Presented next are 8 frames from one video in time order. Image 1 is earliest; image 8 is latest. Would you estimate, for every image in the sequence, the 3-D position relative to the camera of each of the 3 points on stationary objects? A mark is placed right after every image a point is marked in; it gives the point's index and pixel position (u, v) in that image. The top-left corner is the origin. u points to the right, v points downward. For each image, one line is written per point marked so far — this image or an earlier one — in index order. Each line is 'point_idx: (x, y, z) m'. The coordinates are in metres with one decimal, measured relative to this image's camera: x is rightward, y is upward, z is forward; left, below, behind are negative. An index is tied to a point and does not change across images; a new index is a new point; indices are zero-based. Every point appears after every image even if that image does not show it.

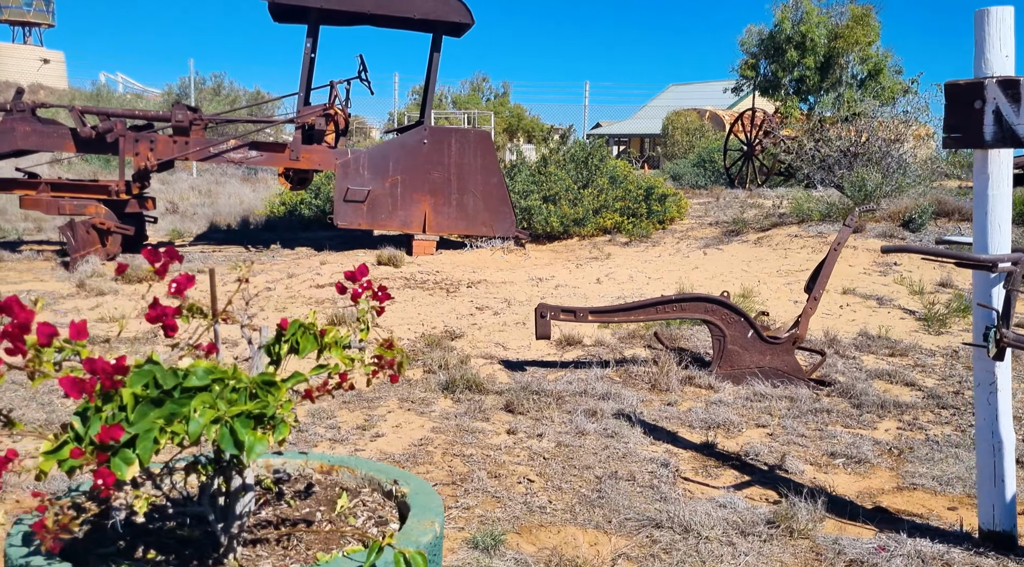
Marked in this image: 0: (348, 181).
0: (-1.9, +1.2, +10.4) m
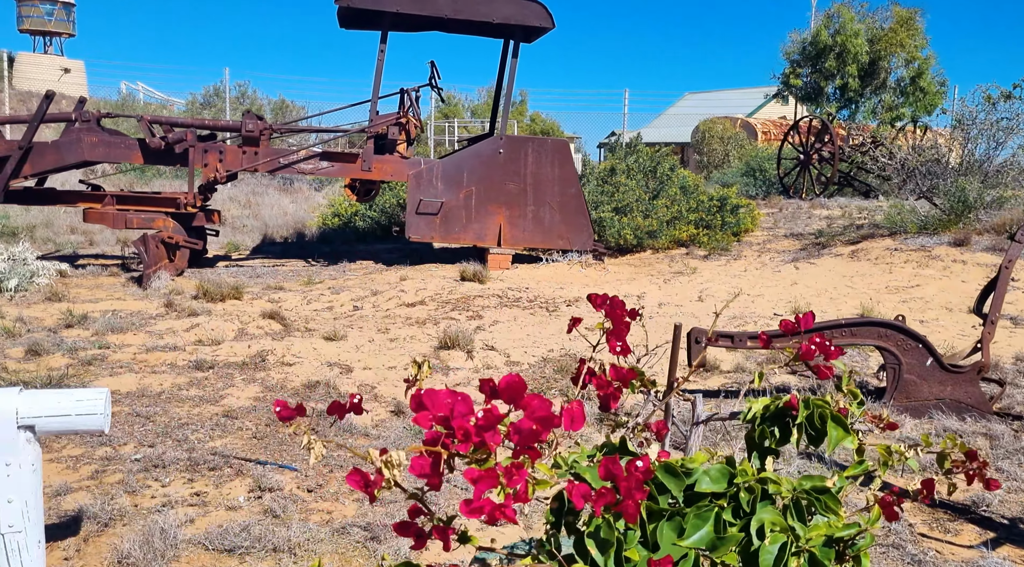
0: (-1.0, +1.0, +10.0) m
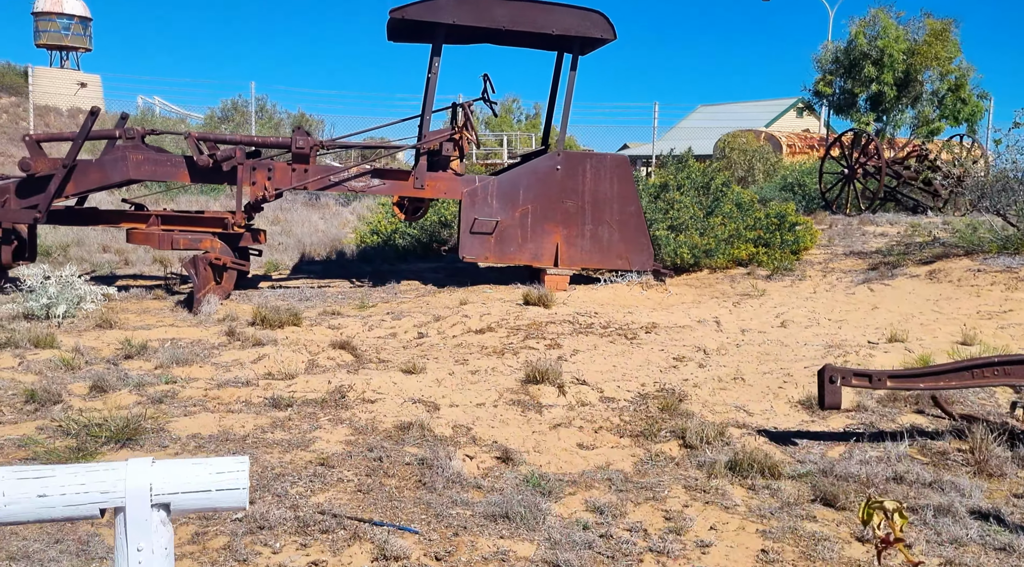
0: (-0.4, +0.8, +9.6) m
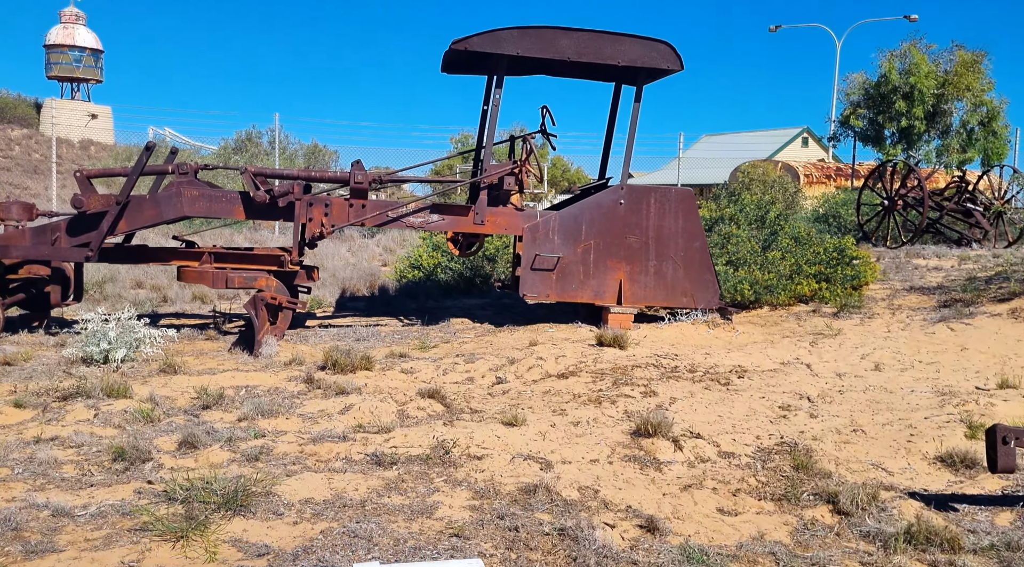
0: (+0.3, +0.4, +9.4) m
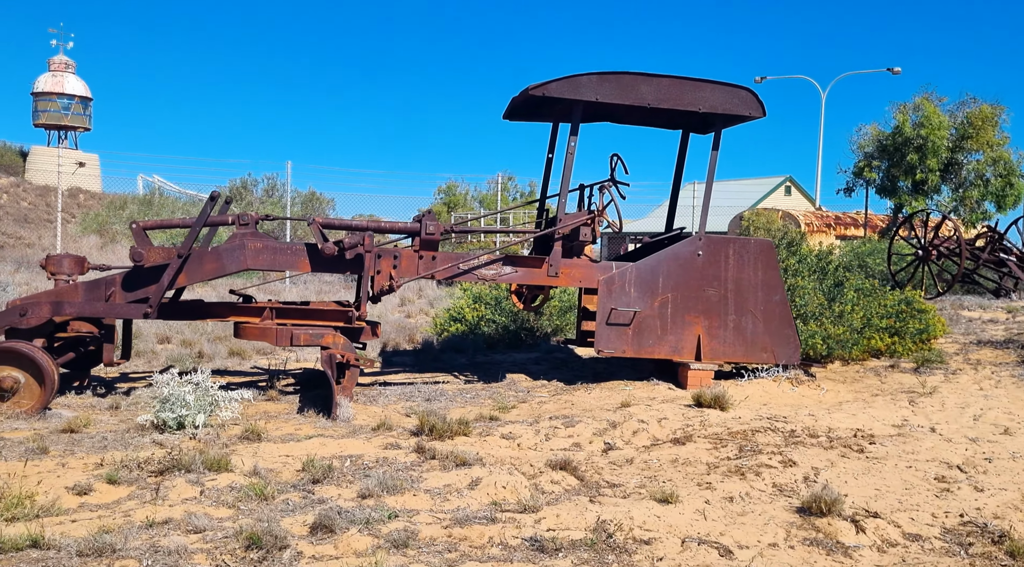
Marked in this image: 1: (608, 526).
0: (+1.0, -0.2, +8.9) m
1: (+0.5, -1.2, +4.3) m
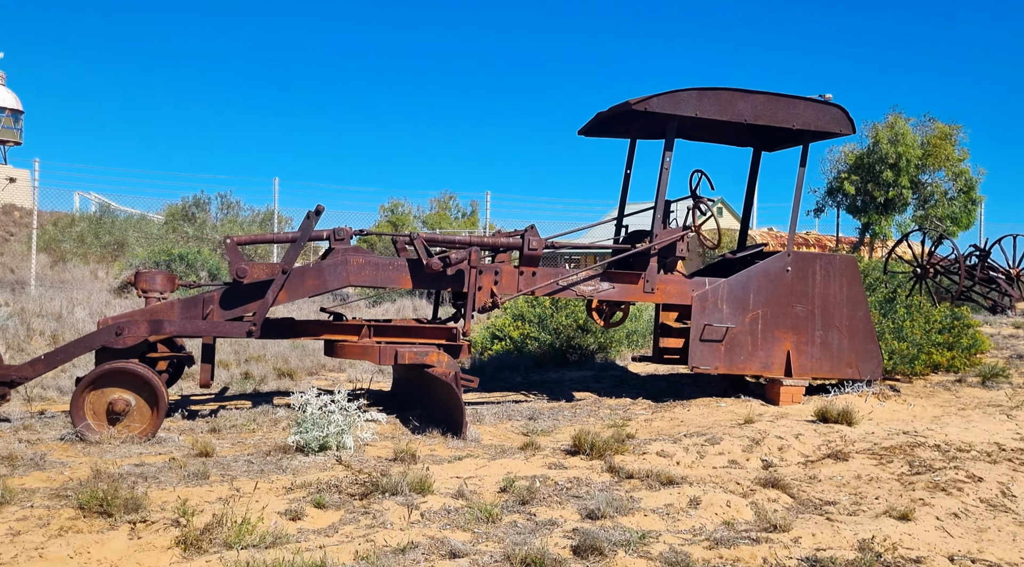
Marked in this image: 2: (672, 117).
0: (+2.0, -0.3, +8.9) m
1: (+1.7, -1.3, +4.3) m
2: (+1.6, +1.6, +8.7) m
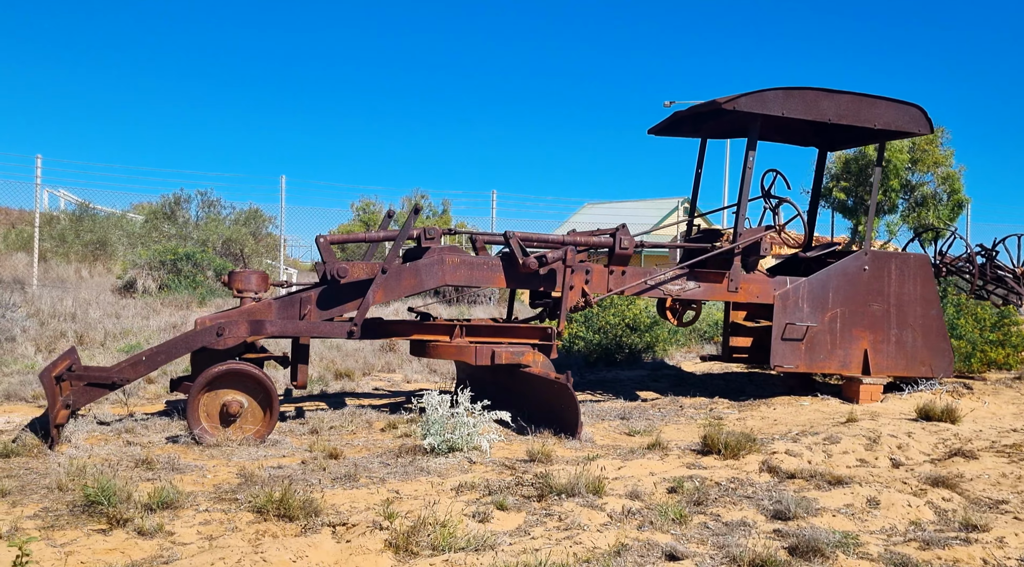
0: (+2.8, -0.3, +8.9) m
1: (+2.7, -1.3, +4.3) m
2: (+2.4, +1.7, +8.7) m
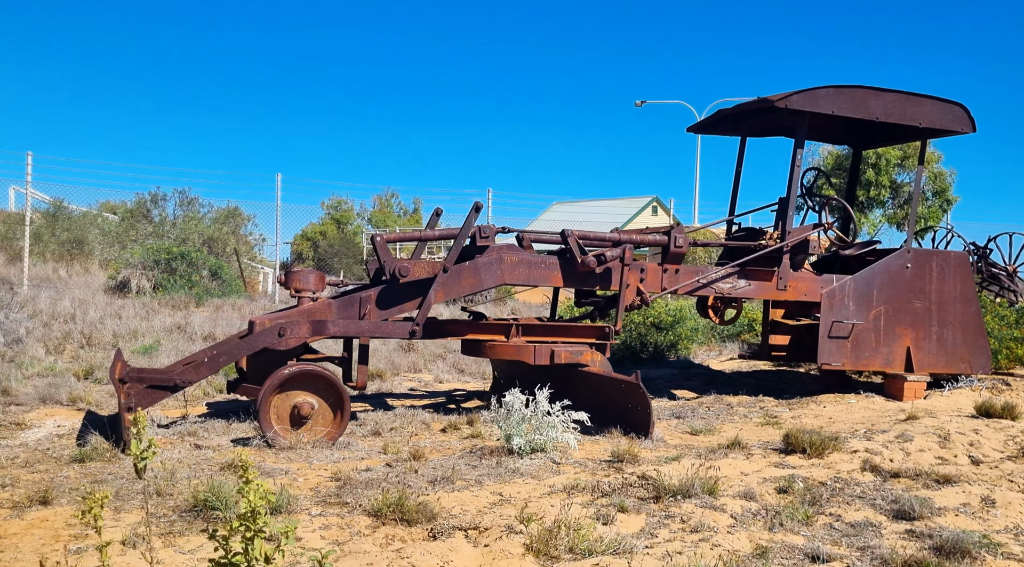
0: (+3.3, -0.3, +9.0) m
1: (+3.4, -1.2, +4.3) m
2: (+2.9, +1.7, +8.8) m
